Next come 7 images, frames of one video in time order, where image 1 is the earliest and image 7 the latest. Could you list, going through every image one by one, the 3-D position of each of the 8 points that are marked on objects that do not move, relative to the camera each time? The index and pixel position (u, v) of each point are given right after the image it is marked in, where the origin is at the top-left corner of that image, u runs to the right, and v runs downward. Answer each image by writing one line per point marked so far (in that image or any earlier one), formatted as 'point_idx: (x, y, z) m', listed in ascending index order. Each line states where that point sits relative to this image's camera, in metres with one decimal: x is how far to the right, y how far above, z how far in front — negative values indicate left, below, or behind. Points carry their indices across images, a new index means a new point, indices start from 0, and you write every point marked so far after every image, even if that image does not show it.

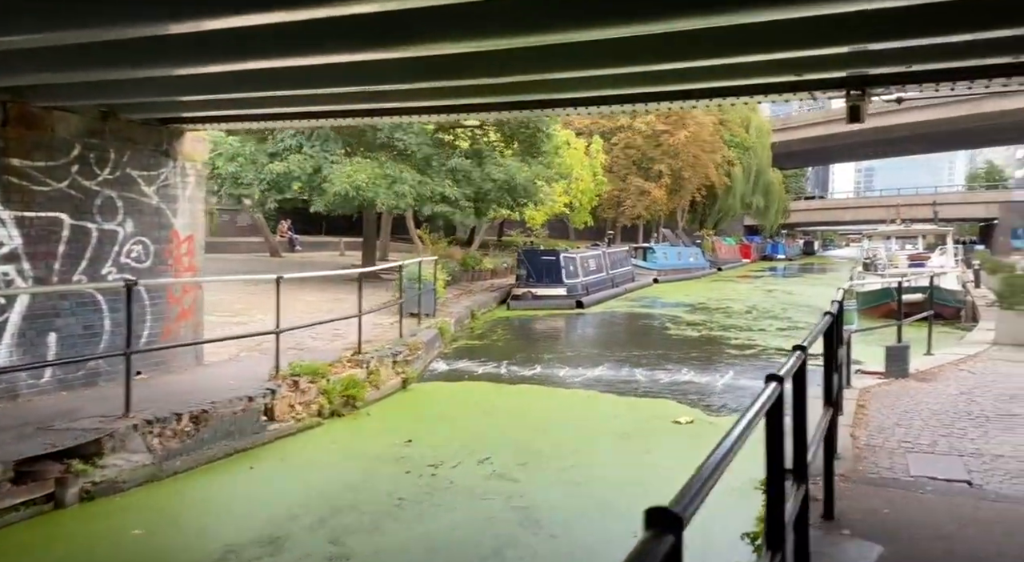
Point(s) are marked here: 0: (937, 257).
0: (+10.6, +0.6, +19.3) m
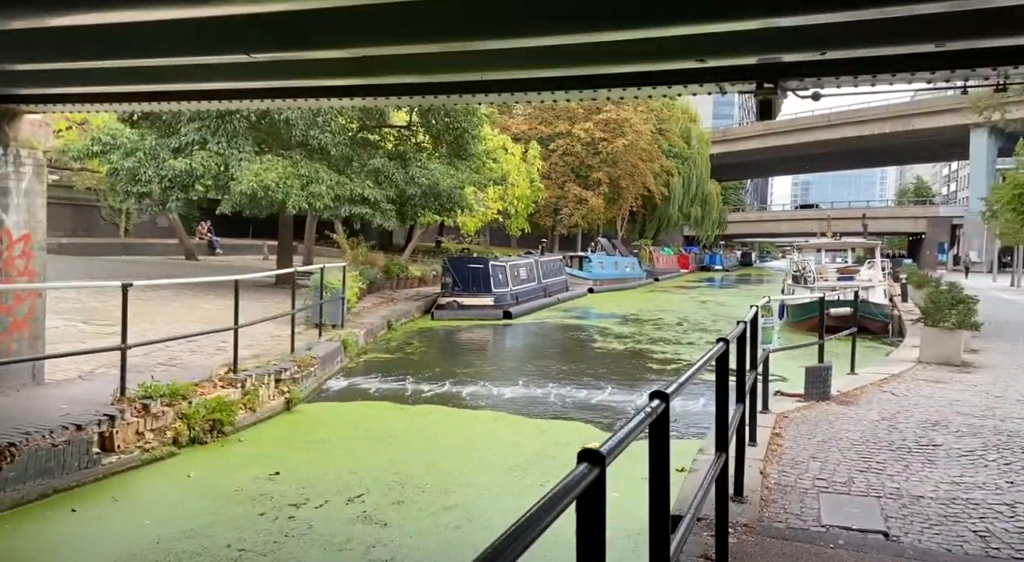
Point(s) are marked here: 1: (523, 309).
0: (+8.8, +0.3, +19.3) m
1: (+0.3, -0.7, +19.6) m
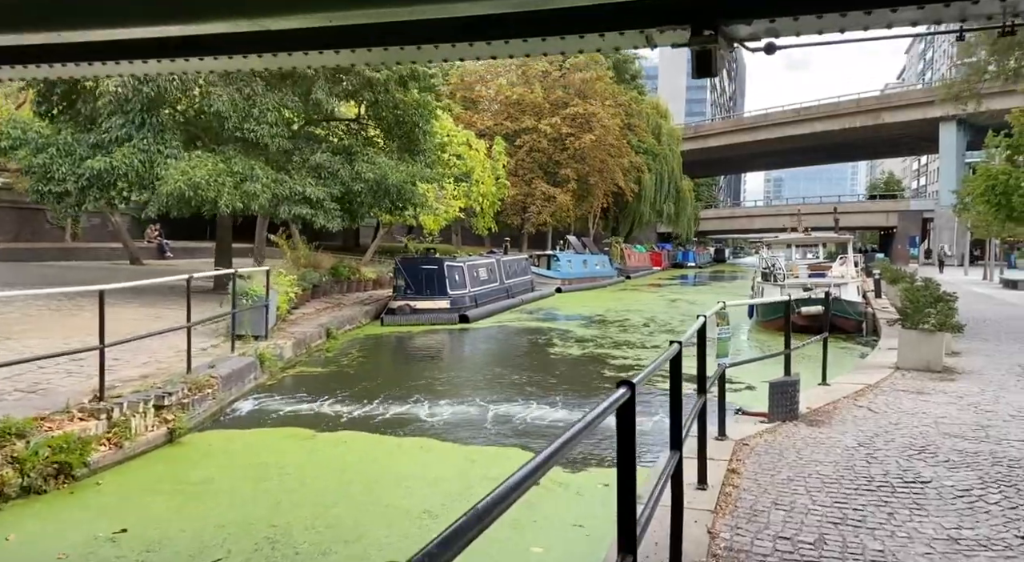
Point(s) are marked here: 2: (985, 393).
0: (+7.8, +0.4, +18.5) m
1: (-0.7, -0.7, +18.5) m
2: (+4.5, -1.1, +7.4) m
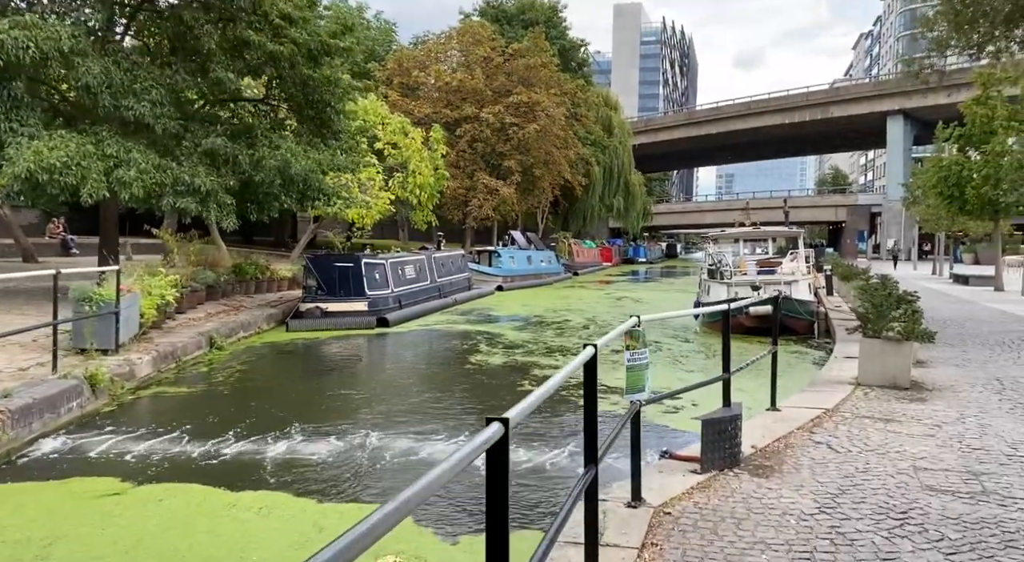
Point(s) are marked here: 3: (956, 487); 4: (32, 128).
0: (+6.2, +0.4, +17.3) m
1: (-2.3, -0.7, +16.9) m
2: (+3.6, -1.1, +6.1) m
3: (+2.6, -1.2, +4.5) m
4: (-7.7, +2.4, +12.3) m
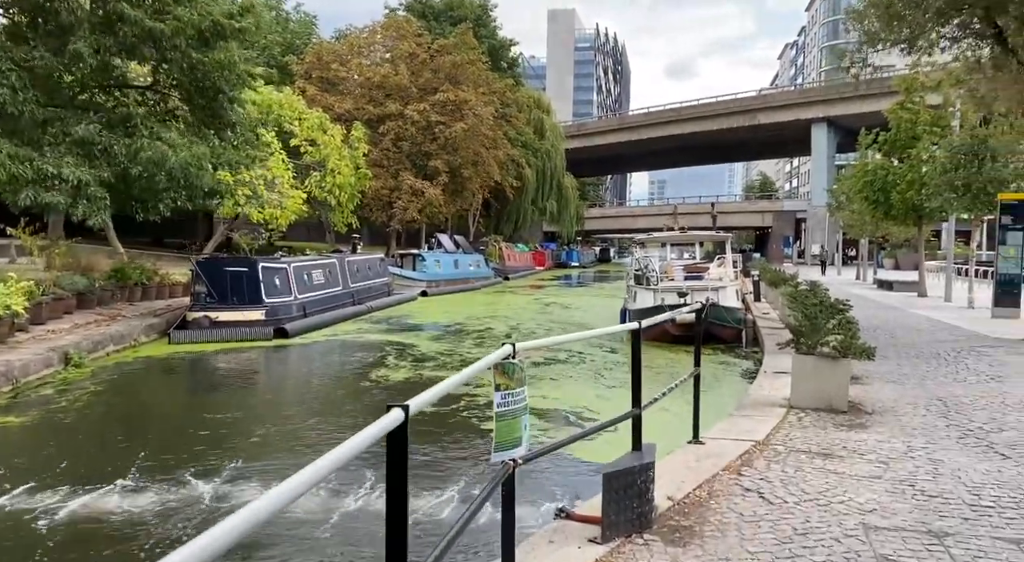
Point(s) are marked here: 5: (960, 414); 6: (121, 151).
0: (+4.4, +0.3, +16.6) m
1: (-4.1, -0.8, +15.5) m
2: (+2.7, -1.2, +5.2) m
3: (+1.9, -1.3, +3.5) m
4: (-9.0, +2.3, +10.6) m
5: (+3.8, -1.1, +6.5) m
6: (-6.6, +2.2, +12.9) m
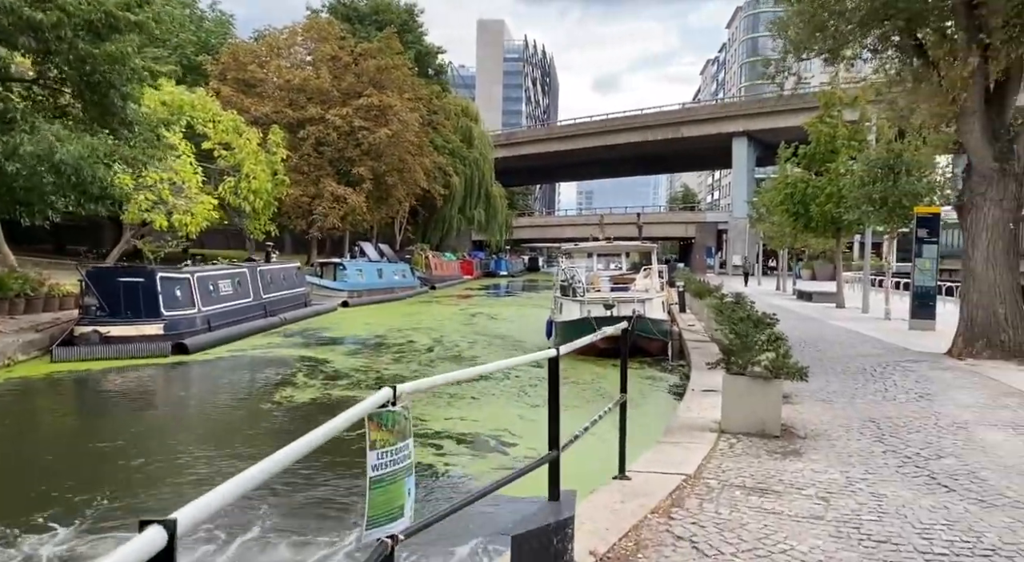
0: (+2.7, +0.1, +16.3) m
1: (-5.6, -1.1, +14.4) m
2: (+2.1, -1.3, +4.8) m
3: (+1.4, -1.3, +3.0) m
4: (-10.0, +2.2, +9.1) m
5: (+3.0, -1.2, +6.1) m
6: (-7.8, +2.0, +11.7) m
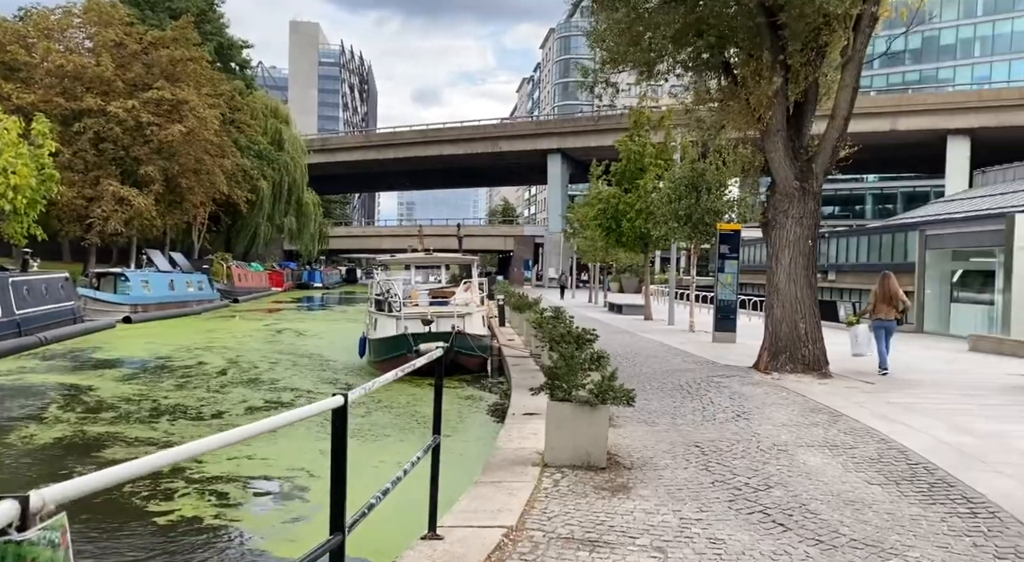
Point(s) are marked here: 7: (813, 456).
0: (-1.1, -0.2, +15.6) m
1: (-8.7, -1.3, +11.8) m
2: (+1.0, -1.4, +4.3) m
3: (+0.7, -1.4, +2.4) m
4: (-11.8, +2.1, +5.7) m
5: (+1.6, -1.4, +5.8) m
6: (-10.3, +1.8, +8.7) m
7: (+2.3, -1.3, +6.0) m
